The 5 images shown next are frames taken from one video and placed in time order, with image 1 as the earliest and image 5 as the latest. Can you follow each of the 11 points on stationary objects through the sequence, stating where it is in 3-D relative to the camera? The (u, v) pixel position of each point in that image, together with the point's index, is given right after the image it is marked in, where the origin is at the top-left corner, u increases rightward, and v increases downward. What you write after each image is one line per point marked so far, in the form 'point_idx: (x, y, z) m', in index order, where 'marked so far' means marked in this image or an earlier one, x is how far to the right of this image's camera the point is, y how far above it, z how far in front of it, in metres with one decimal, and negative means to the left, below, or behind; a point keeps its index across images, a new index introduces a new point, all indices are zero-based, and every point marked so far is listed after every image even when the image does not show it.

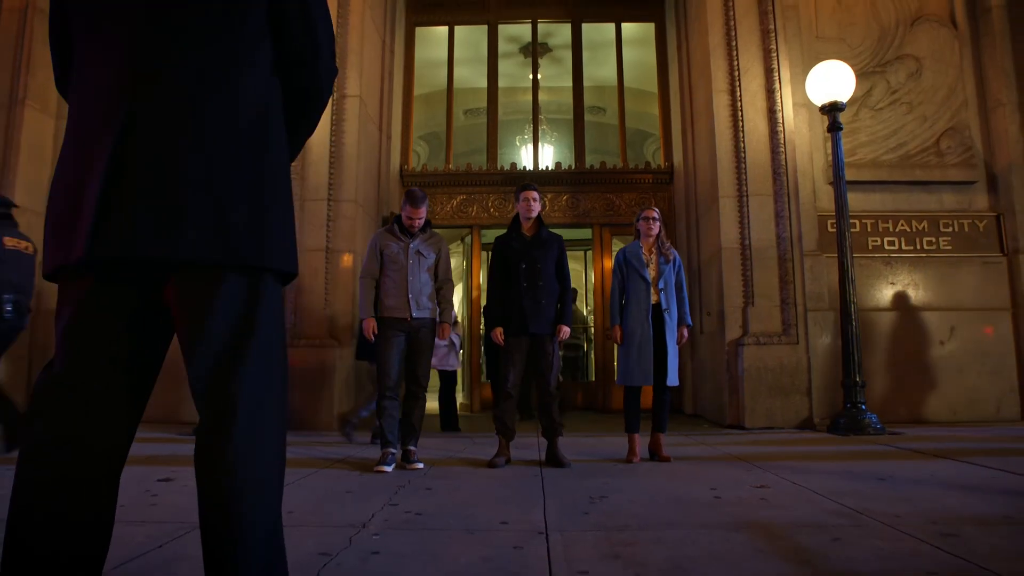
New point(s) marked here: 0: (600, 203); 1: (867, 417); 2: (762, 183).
0: (+1.2, +1.2, +9.1) m
1: (+3.4, -1.3, +6.2) m
2: (+2.8, +1.2, +7.3) m
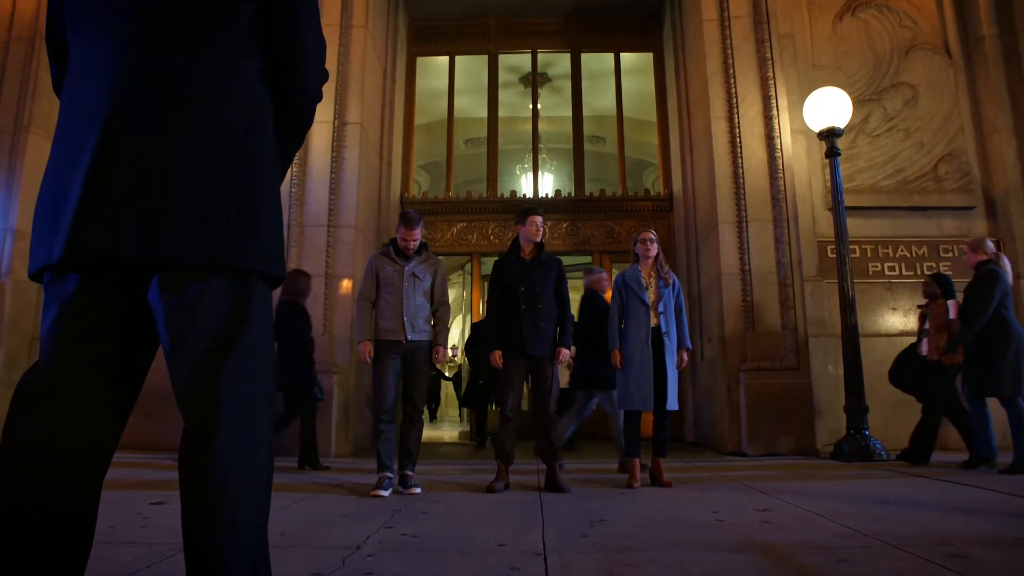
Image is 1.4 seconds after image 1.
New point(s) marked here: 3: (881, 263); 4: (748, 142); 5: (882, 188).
0: (+1.2, +0.9, +9.1) m
1: (+3.4, -1.5, +6.1) m
2: (+2.8, +0.9, +7.3) m
3: (+4.3, +0.3, +7.6) m
4: (+2.7, +1.7, +7.5) m
5: (+4.5, +1.2, +7.8) m
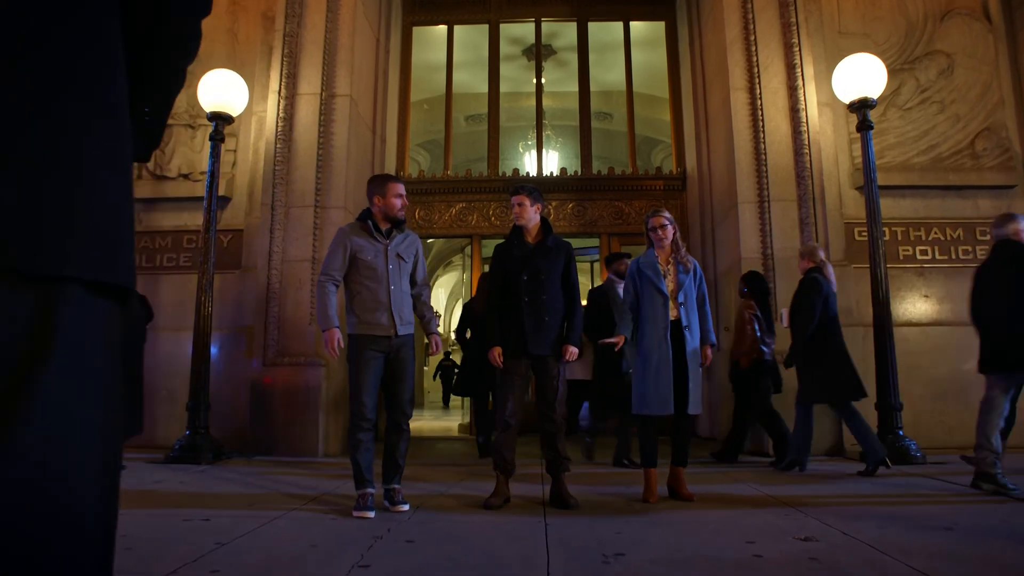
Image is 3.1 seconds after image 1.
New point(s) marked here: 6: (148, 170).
0: (+1.3, +1.1, +8.5) m
1: (+3.5, -1.4, +5.6) m
2: (+2.9, +1.0, +6.7) m
3: (+4.4, +0.4, +7.0) m
4: (+2.8, +1.8, +6.9) m
5: (+4.5, +1.4, +7.2) m
6: (-4.4, +1.4, +7.7) m
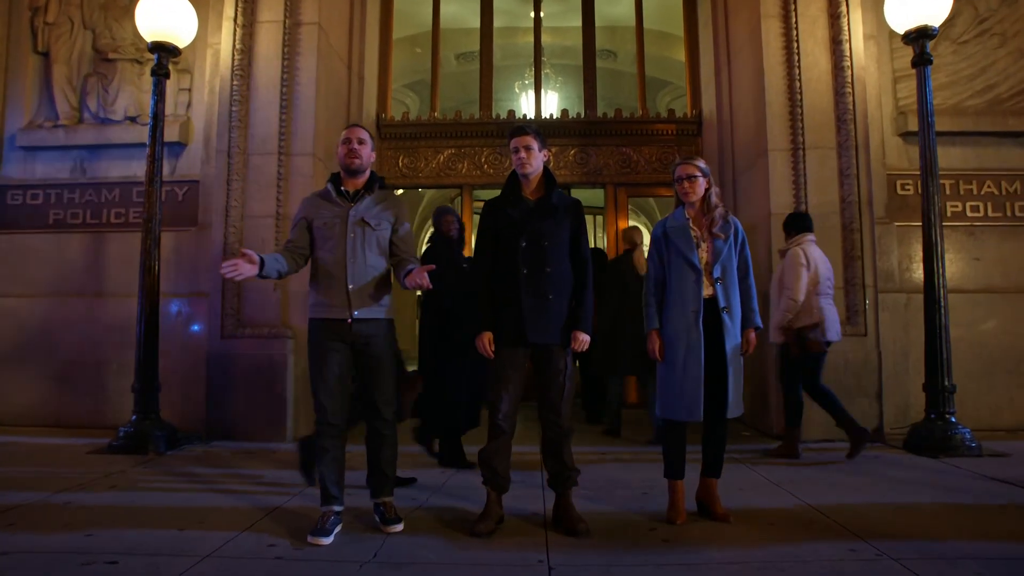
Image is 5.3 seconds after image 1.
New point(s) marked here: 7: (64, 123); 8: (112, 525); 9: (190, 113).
0: (+1.2, +1.5, +7.6) m
1: (+3.4, -1.1, +4.9) m
2: (+2.8, +1.4, +5.8) m
3: (+4.3, +0.8, +6.1) m
4: (+2.7, +2.2, +5.9) m
5: (+4.5, +1.8, +6.3) m
6: (-4.4, +1.8, +6.8) m
7: (-4.7, +1.7, +6.7) m
8: (-2.0, -1.2, +3.2) m
9: (-3.2, +1.8, +6.5) m
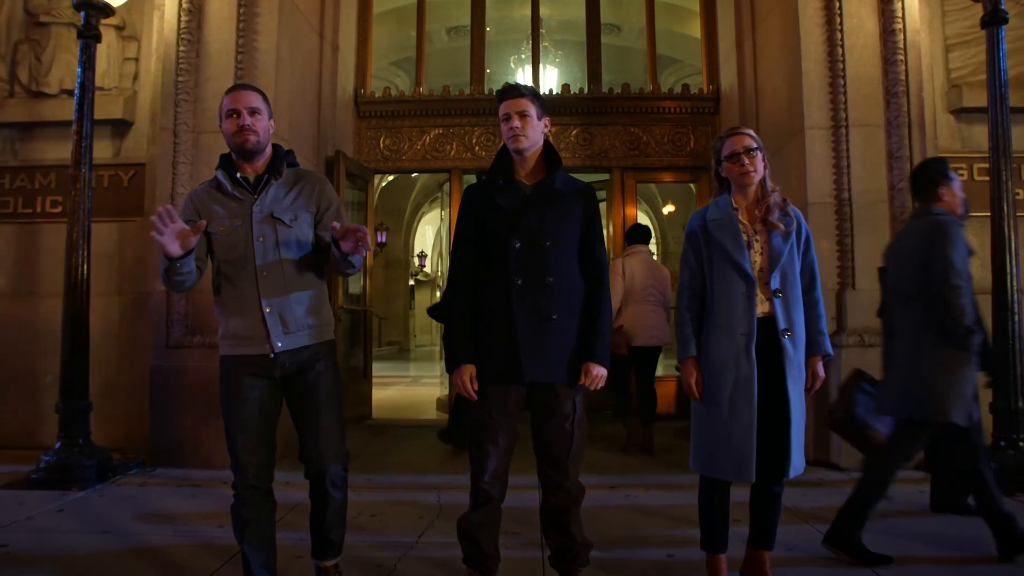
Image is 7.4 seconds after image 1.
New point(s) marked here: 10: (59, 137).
0: (+1.2, +1.6, +6.8) m
1: (+3.4, -1.1, +4.1) m
2: (+2.8, +1.4, +5.0) m
3: (+4.3, +0.8, +5.3) m
4: (+2.7, +2.2, +5.1) m
5: (+4.4, +1.8, +5.5) m
6: (-4.5, +1.8, +5.9) m
7: (-4.7, +1.7, +5.9) m
8: (-2.0, -1.2, +2.4) m
9: (-3.3, +1.8, +5.6) m
10: (-4.1, +1.4, +5.8) m
